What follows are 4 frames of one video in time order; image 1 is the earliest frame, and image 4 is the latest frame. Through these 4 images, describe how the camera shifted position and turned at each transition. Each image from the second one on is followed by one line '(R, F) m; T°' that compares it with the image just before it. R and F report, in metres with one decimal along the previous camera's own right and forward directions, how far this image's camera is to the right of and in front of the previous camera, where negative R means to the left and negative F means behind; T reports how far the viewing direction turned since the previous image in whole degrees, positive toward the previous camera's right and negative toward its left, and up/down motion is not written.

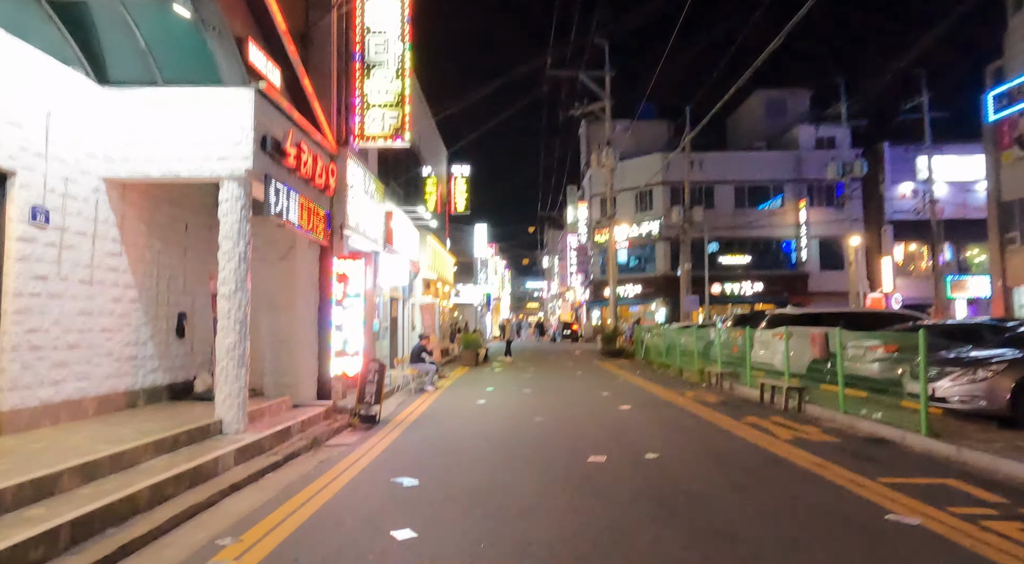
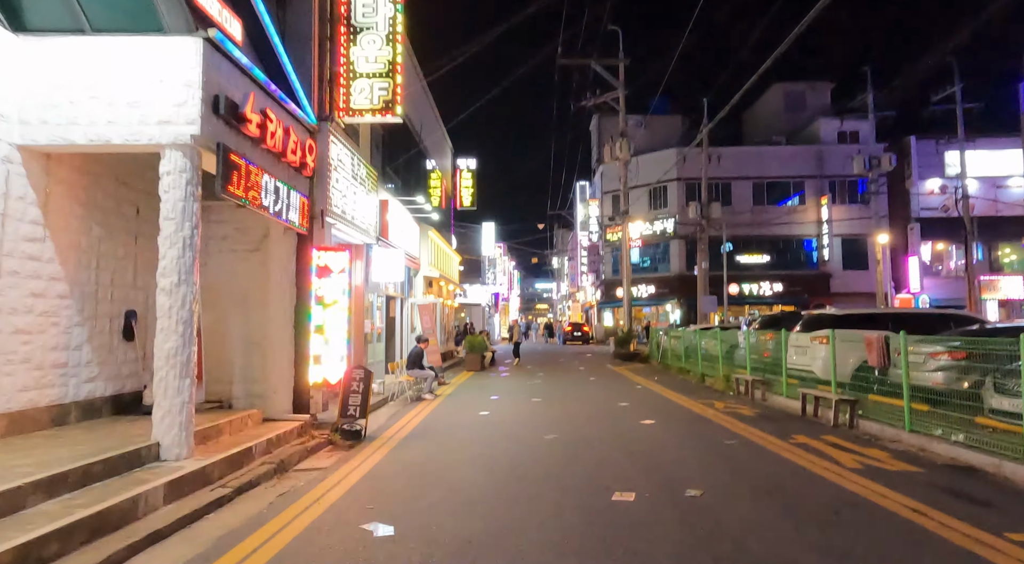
(0.0, +1.6) m; -1°
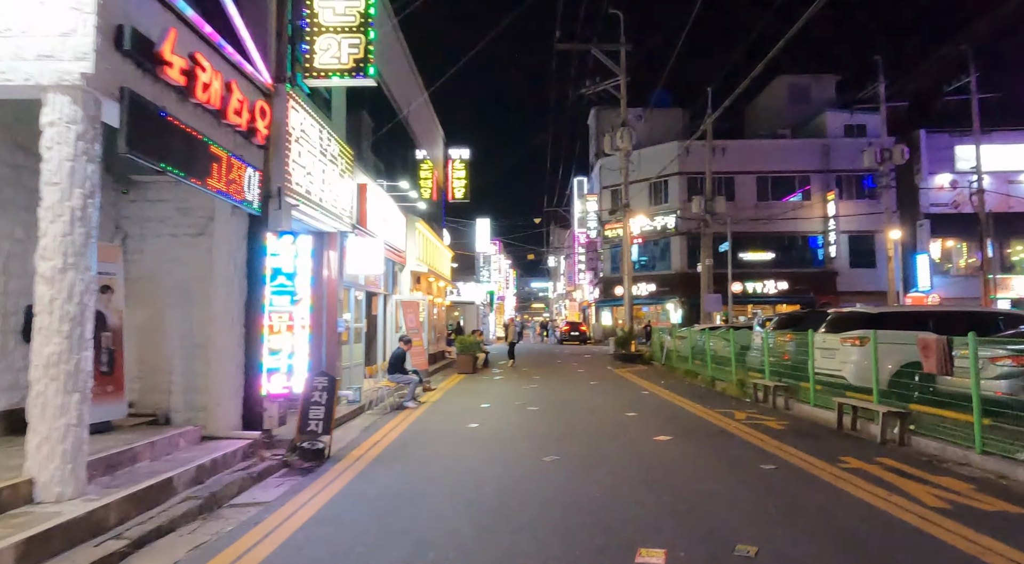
(0.0, +1.7) m; 0°
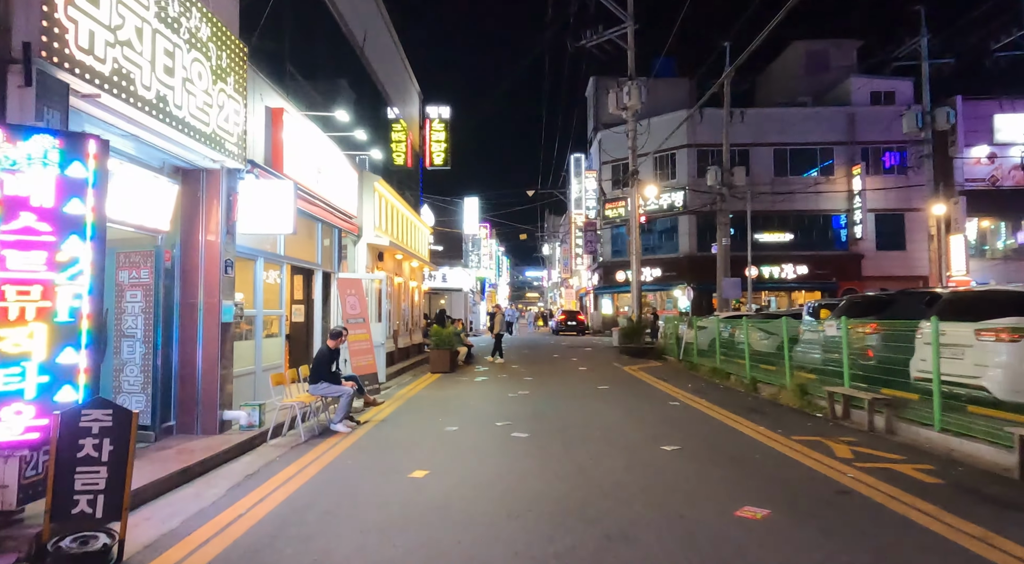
(+0.2, +4.3) m; 0°
